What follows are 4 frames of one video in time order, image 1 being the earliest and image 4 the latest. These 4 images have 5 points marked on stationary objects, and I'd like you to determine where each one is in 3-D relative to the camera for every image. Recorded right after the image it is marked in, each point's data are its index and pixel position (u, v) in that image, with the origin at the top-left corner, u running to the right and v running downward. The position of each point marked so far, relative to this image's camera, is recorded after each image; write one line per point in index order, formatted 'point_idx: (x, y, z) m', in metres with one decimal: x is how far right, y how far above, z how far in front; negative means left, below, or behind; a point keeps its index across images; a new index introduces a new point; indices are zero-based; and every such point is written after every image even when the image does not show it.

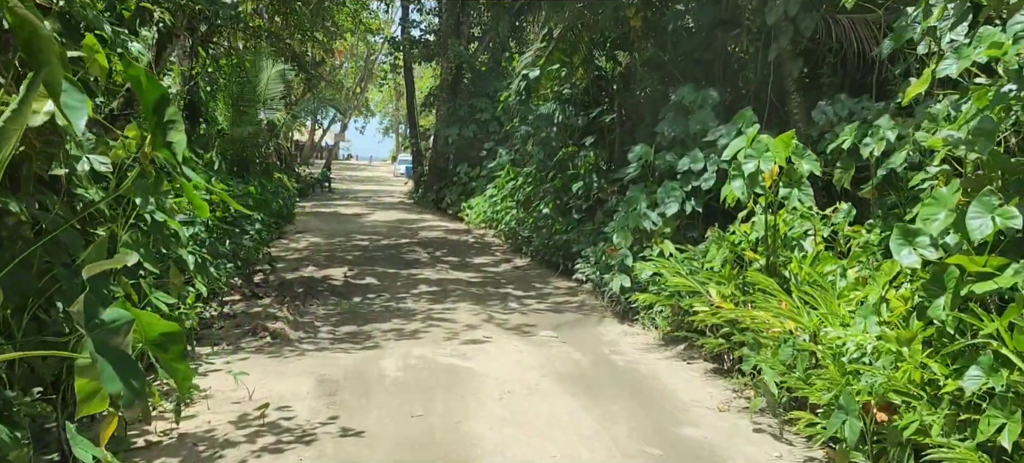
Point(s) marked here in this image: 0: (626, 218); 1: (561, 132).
0: (+0.8, +0.1, +6.5) m
1: (+0.5, +1.1, +9.9) m
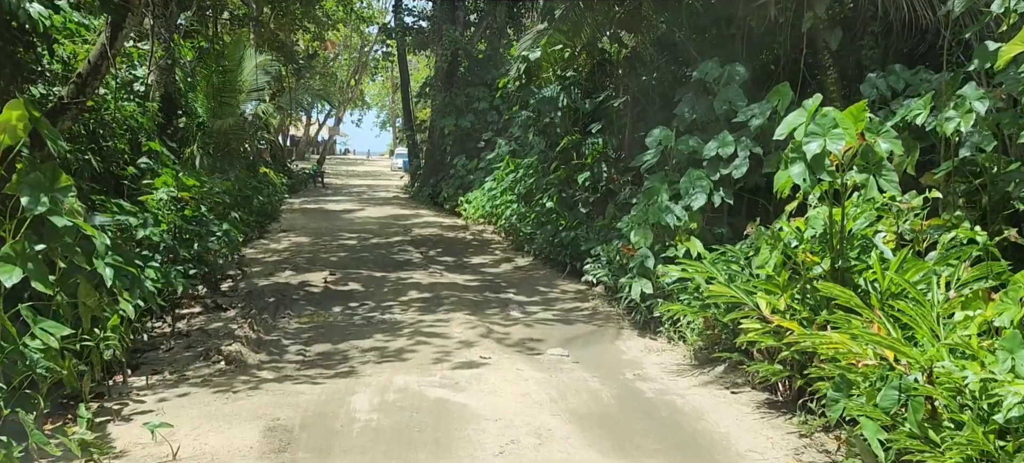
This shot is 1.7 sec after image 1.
0: (+0.8, +0.1, +5.6) m
1: (+0.5, +1.1, +9.0) m
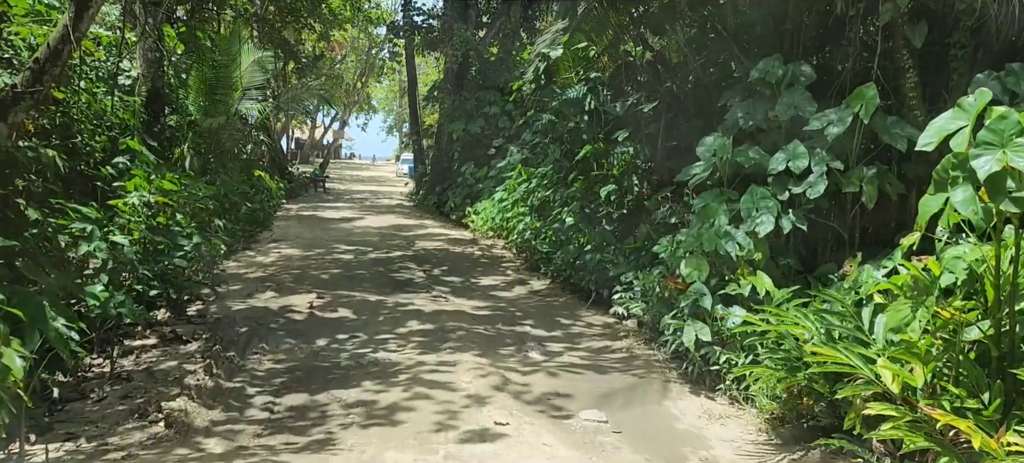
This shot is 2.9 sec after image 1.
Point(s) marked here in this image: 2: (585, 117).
0: (+0.9, 0.0, +4.6) m
1: (+0.7, +1.0, +8.0) m
2: (+0.6, +1.0, +7.9) m
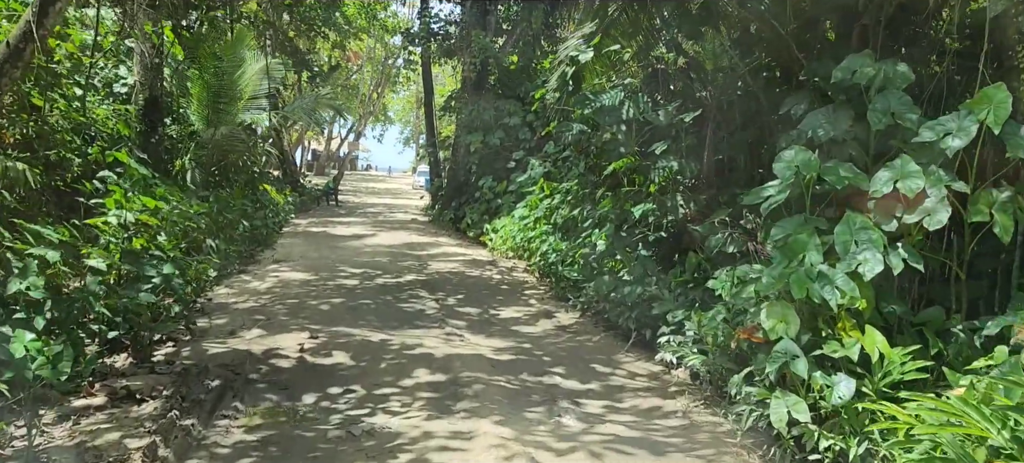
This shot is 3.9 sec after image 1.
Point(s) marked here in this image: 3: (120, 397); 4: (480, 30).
0: (+1.1, -0.2, +3.6) m
1: (+0.9, +0.8, +7.0) m
2: (+0.8, +0.8, +6.9) m
3: (-1.8, -0.8, +4.1) m
4: (-0.5, +3.4, +15.6) m
